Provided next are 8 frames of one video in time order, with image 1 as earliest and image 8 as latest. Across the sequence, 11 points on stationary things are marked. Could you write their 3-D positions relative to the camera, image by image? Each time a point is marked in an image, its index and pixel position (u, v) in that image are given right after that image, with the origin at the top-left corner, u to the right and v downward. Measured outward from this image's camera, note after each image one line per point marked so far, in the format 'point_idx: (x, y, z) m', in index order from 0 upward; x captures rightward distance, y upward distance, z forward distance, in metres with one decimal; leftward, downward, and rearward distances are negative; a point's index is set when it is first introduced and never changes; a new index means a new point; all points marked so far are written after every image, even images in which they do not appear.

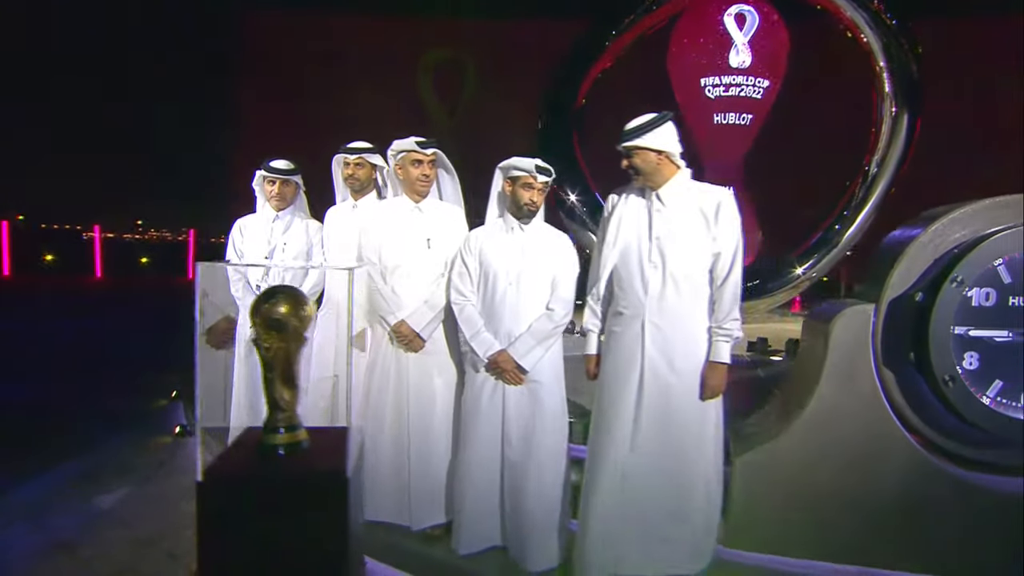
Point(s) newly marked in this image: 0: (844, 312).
0: (+1.6, -0.1, +2.7) m
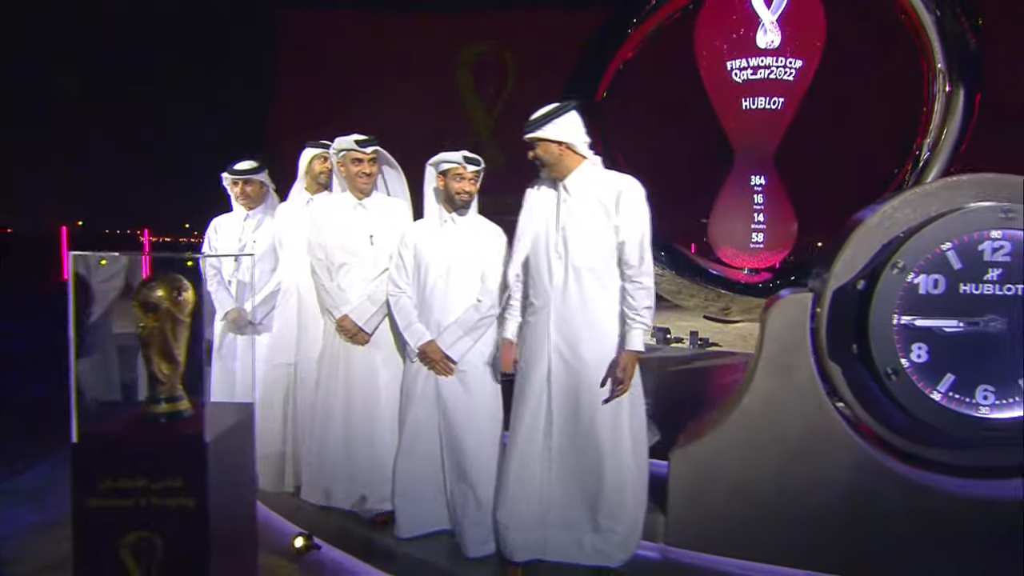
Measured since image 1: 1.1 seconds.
0: (+1.3, -0.1, +2.5) m
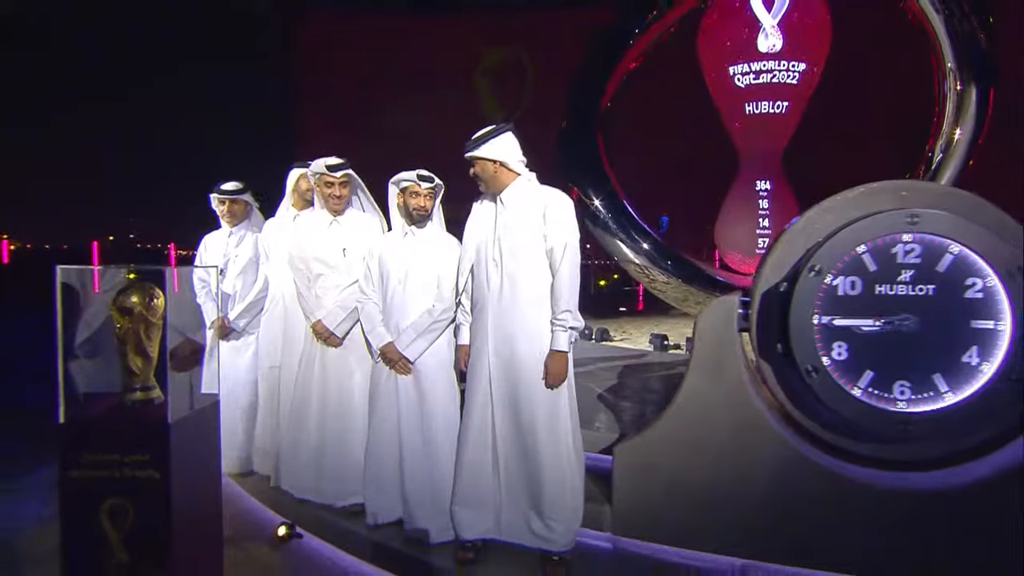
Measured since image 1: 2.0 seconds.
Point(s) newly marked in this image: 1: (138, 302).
0: (+1.0, -0.1, +2.7) m
1: (-1.4, -0.1, +2.0) m
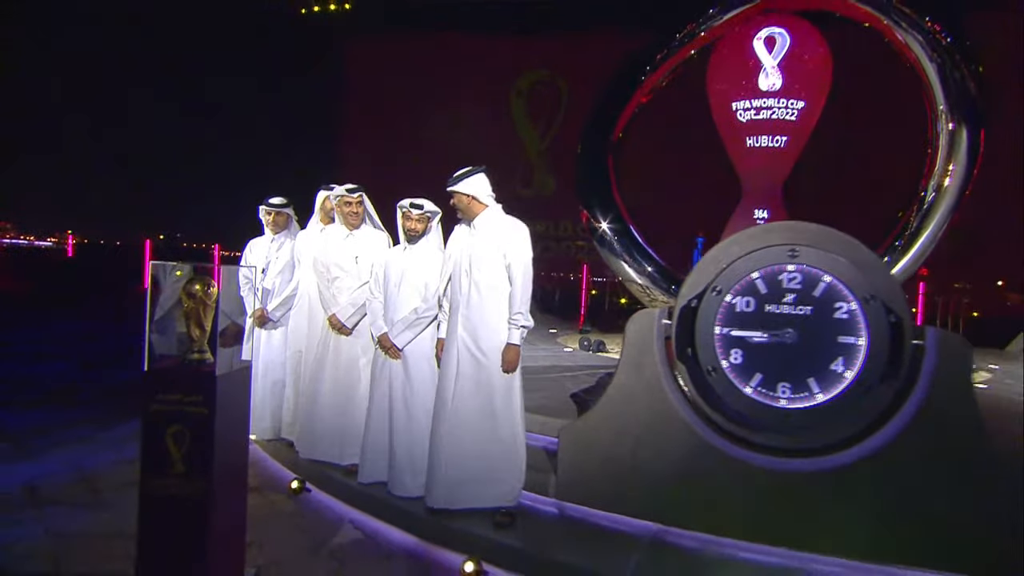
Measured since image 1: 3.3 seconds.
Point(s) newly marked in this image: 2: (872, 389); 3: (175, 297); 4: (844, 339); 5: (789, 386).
0: (+0.8, -0.2, +3.4) m
1: (-1.6, 0.0, +2.9) m
2: (+2.0, -0.6, +3.0) m
3: (-1.8, 0.0, +2.9) m
4: (+1.9, -0.3, +3.1) m
5: (+1.6, -0.6, +3.1) m
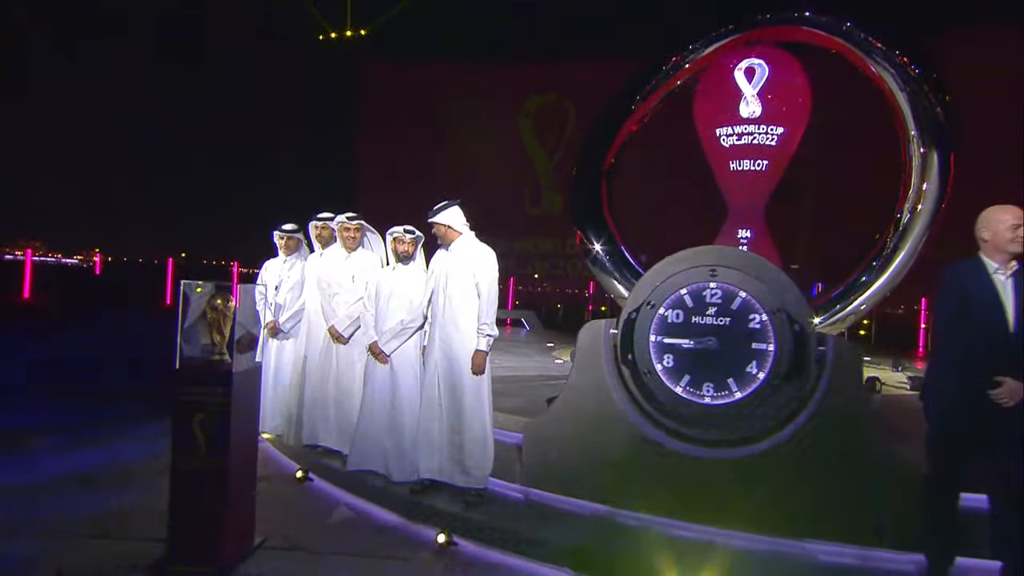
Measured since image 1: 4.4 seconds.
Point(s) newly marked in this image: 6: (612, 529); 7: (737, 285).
0: (+0.5, -0.3, +4.0) m
1: (-1.9, -0.1, +3.5) m
2: (+1.8, -0.7, +3.6) m
3: (-2.0, -0.1, +3.5) m
4: (+1.6, -0.4, +3.6) m
5: (+1.4, -0.7, +3.7) m
6: (+0.7, -1.7, +3.7) m
7: (+1.5, 0.0, +3.6) m
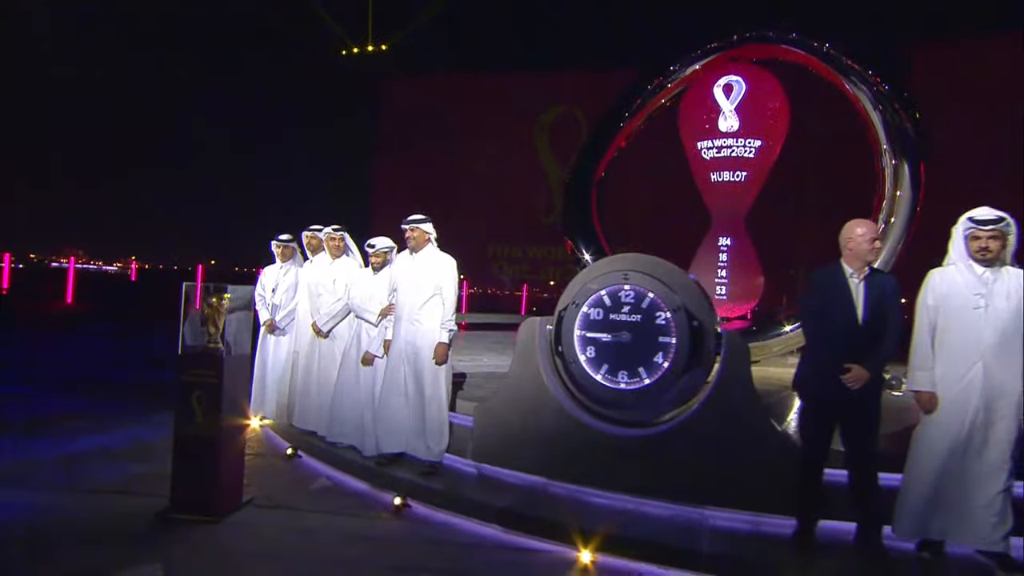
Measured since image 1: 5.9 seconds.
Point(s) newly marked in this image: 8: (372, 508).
0: (+0.1, -0.3, +4.7) m
1: (-2.4, -0.1, +4.3) m
2: (+1.3, -0.7, +4.2) m
3: (-2.5, -0.1, +4.3) m
4: (+1.2, -0.4, +4.2) m
5: (+0.9, -0.7, +4.3) m
6: (+0.2, -1.7, +4.4) m
7: (+1.1, 0.0, +4.3) m
8: (-1.2, -1.8, +4.5) m
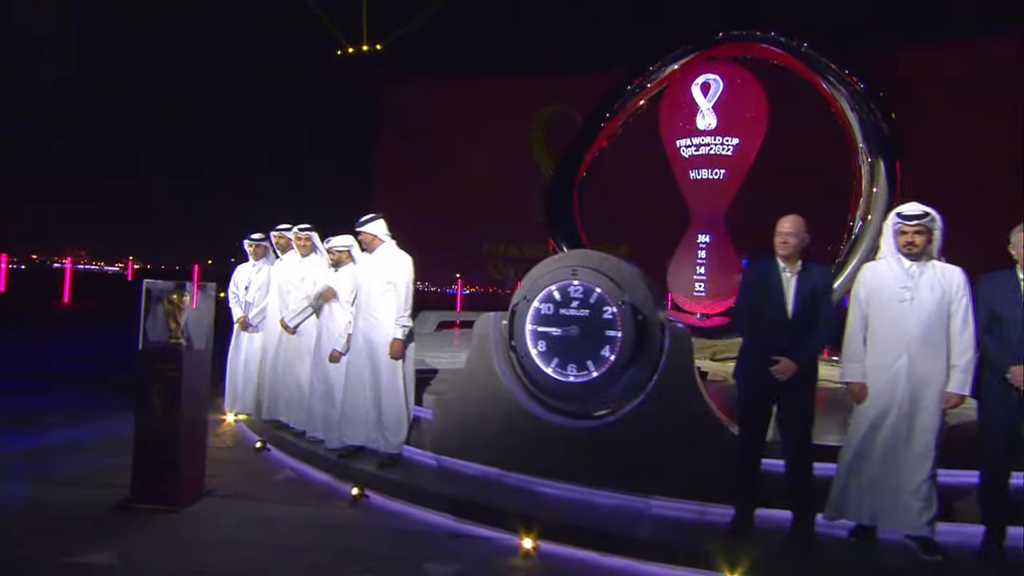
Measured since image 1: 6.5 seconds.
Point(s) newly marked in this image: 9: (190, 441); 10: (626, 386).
0: (-0.3, -0.2, +4.8) m
1: (-2.7, -0.1, +4.4) m
2: (+0.9, -0.6, +4.3) m
3: (-2.9, -0.1, +4.4) m
4: (+0.8, -0.4, +4.3) m
5: (+0.5, -0.6, +4.4) m
6: (-0.1, -1.7, +4.5) m
7: (+0.7, 0.0, +4.4) m
8: (-1.6, -1.8, +4.6) m
9: (-2.6, -1.2, +4.4) m
10: (+0.9, -0.8, +4.3) m
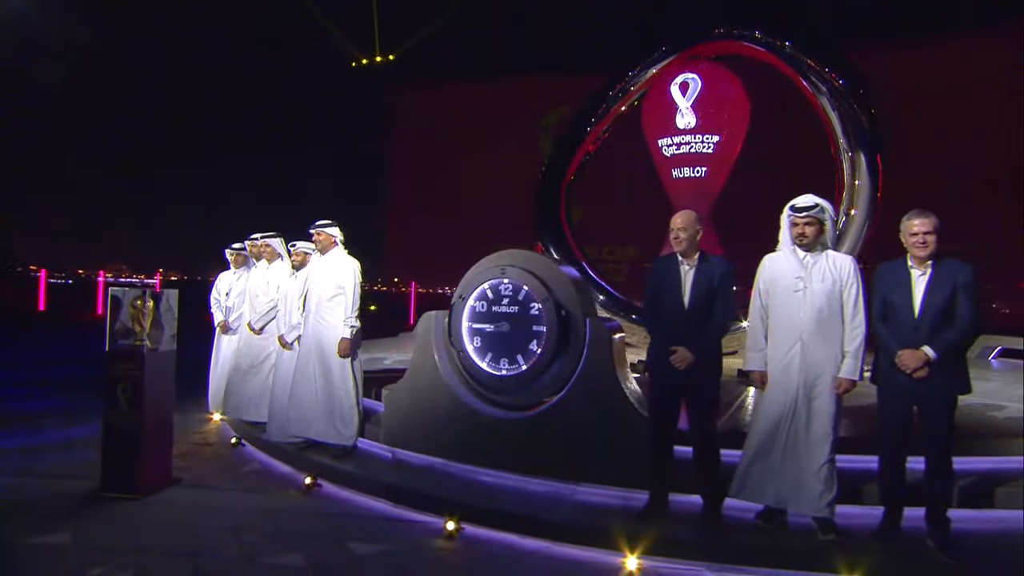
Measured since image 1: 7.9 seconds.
0: (-0.8, -0.3, +5.1) m
1: (-3.3, -0.1, +4.8) m
2: (+0.3, -0.6, +4.5) m
3: (-3.4, -0.2, +4.8) m
4: (+0.2, -0.3, +4.6) m
5: (0.0, -0.6, +4.7) m
6: (-0.7, -1.7, +4.8) m
7: (+0.1, +0.1, +4.6) m
8: (-2.1, -1.8, +5.0) m
9: (-3.2, -1.3, +4.8) m
10: (+0.3, -0.7, +4.5) m
